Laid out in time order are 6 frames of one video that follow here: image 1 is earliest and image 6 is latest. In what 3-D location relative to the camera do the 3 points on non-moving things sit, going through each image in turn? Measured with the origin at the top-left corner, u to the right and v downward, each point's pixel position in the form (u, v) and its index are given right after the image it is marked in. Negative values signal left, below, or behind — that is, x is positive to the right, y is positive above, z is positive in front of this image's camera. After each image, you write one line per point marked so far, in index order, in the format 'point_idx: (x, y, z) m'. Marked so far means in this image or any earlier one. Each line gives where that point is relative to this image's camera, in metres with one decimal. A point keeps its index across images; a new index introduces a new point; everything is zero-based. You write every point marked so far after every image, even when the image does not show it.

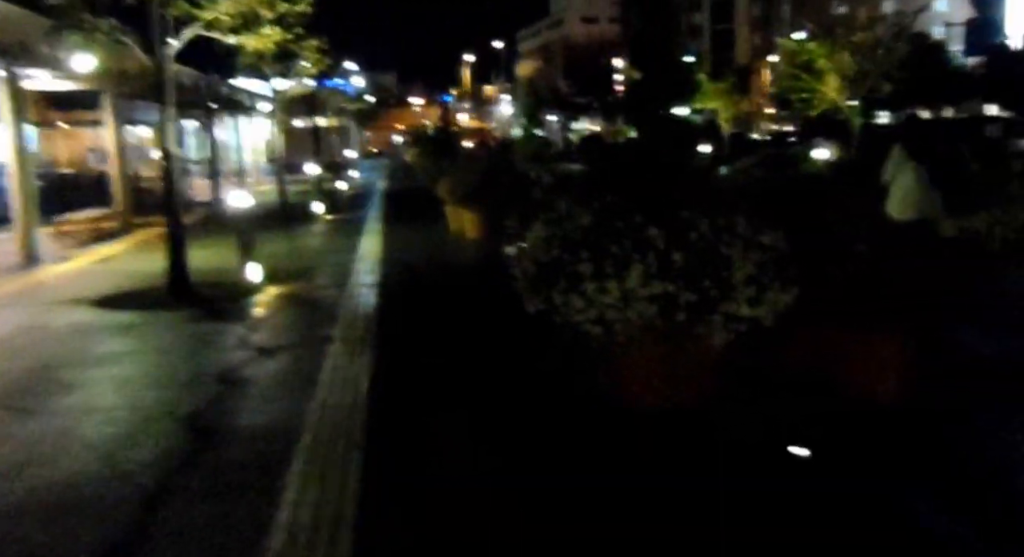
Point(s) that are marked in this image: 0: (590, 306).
0: (+0.5, -0.2, +6.9) m
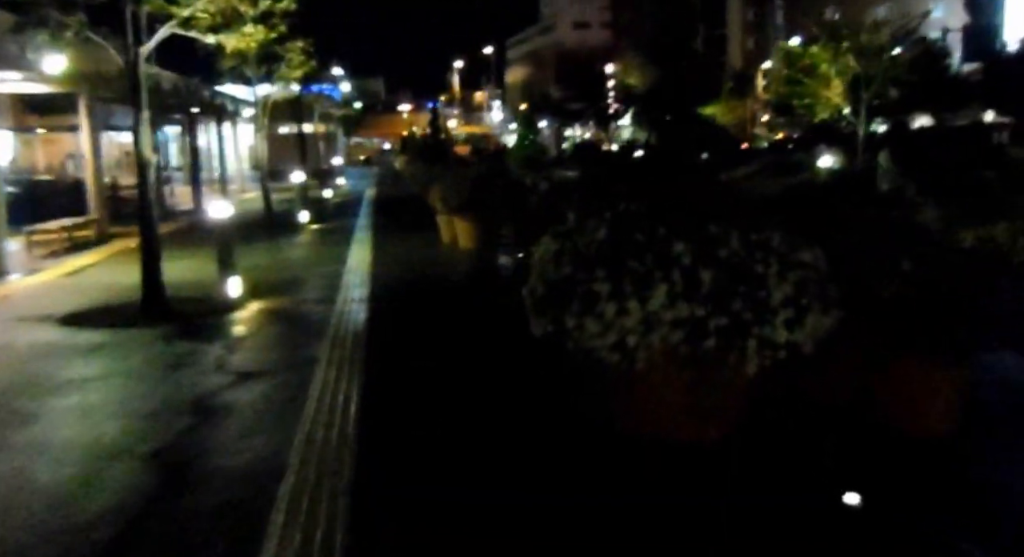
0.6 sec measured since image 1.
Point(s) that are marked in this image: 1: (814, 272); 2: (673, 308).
0: (+0.6, -0.3, +6.1) m
1: (+1.9, 0.0, +6.2) m
2: (+1.0, -0.2, +5.9) m
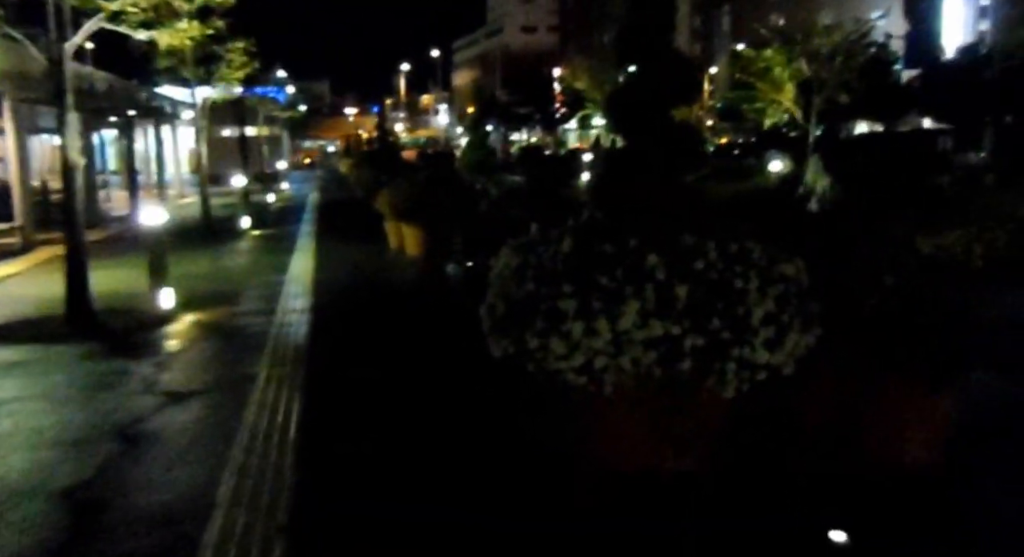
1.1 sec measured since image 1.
0: (+0.4, -0.4, +5.6) m
1: (+1.7, 0.0, +5.7) m
2: (+0.8, -0.3, +5.4) m
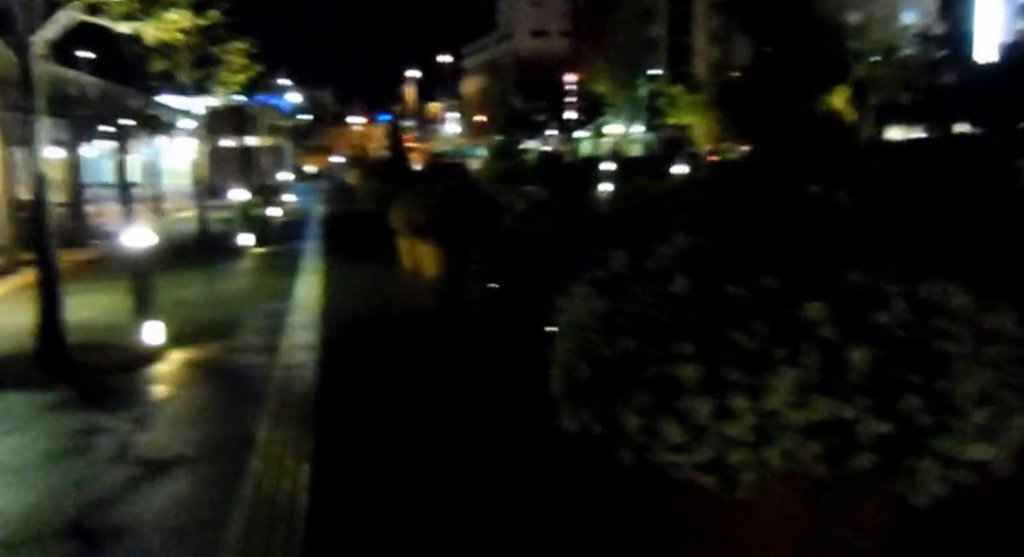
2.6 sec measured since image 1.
0: (+0.8, -0.7, +3.9) m
1: (+2.1, -0.3, +4.0) m
2: (+1.2, -0.5, +3.7) m
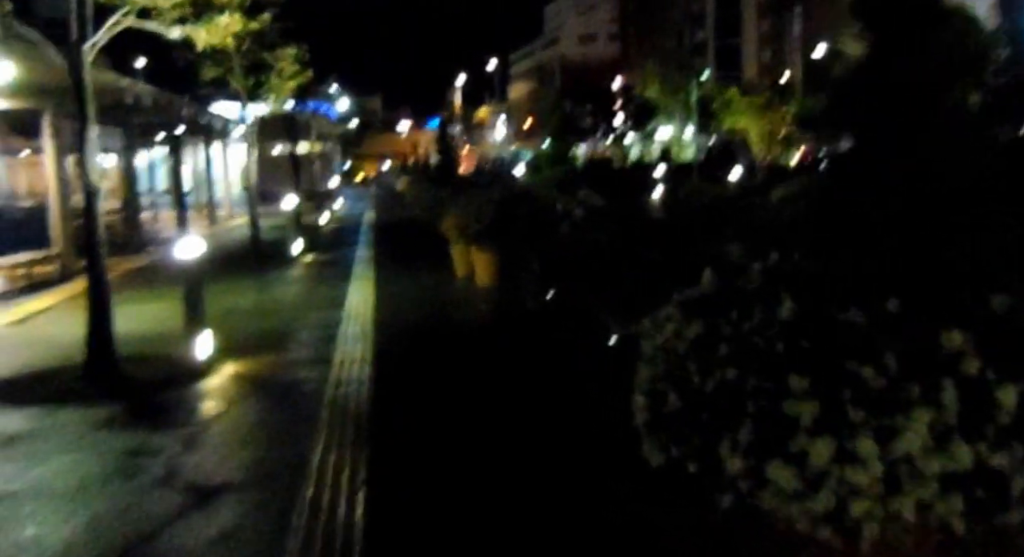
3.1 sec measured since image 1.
0: (+1.1, -0.7, +3.4) m
1: (+2.4, -0.4, +3.5) m
2: (+1.5, -0.6, +3.2) m
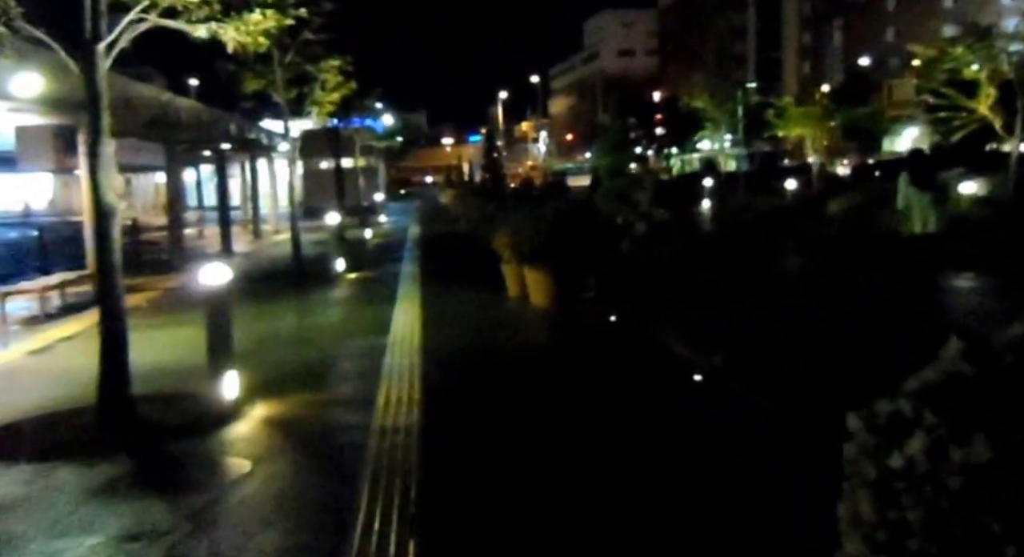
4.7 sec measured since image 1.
0: (+1.4, -0.9, +1.9) m
1: (+2.8, -0.5, +1.9) m
2: (+1.8, -0.8, +1.7) m
